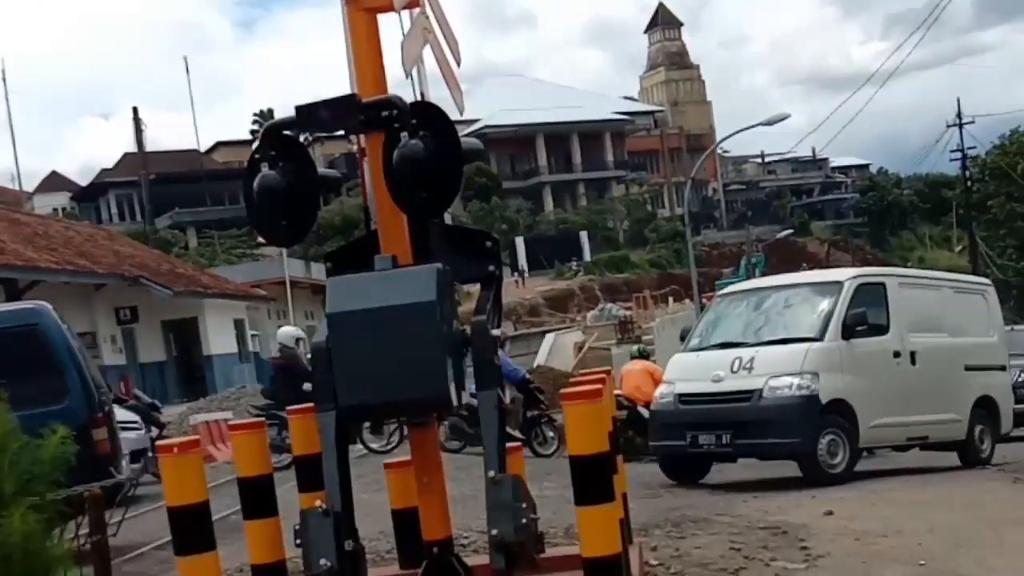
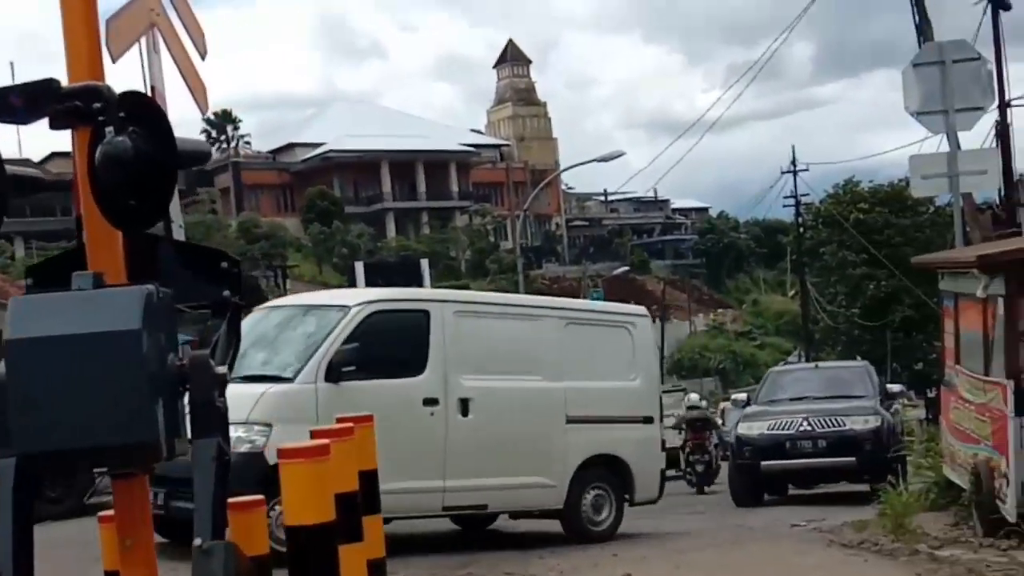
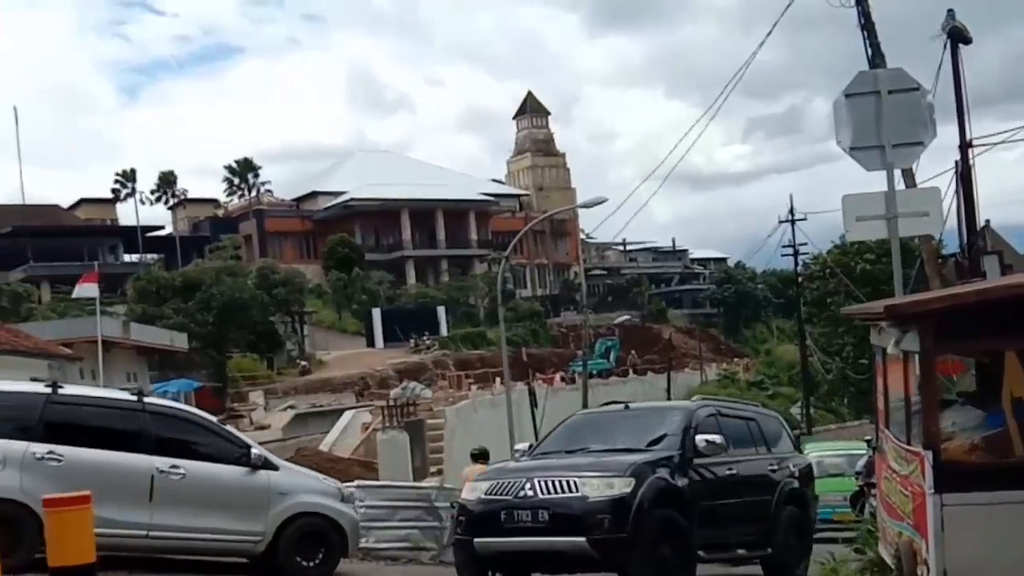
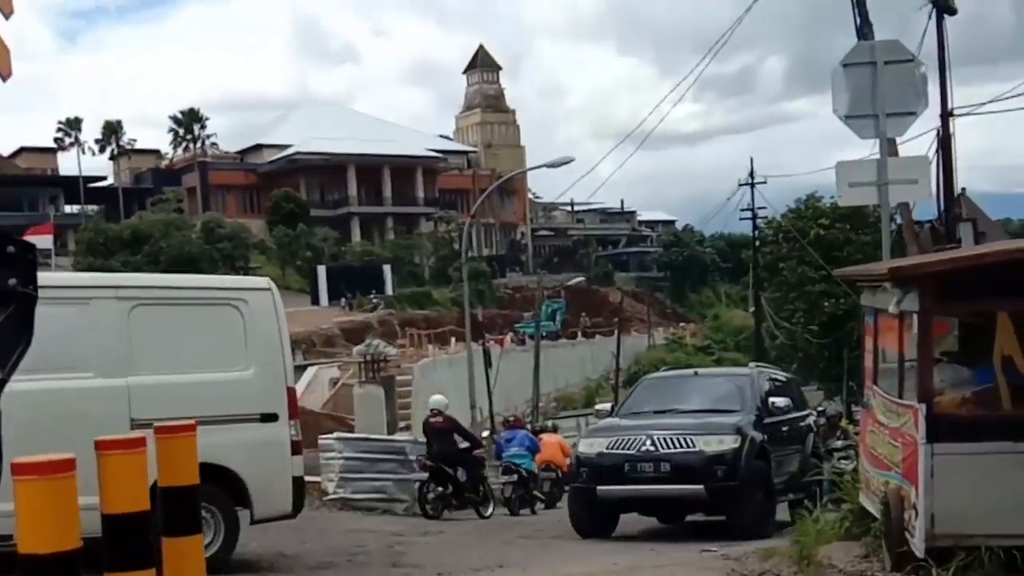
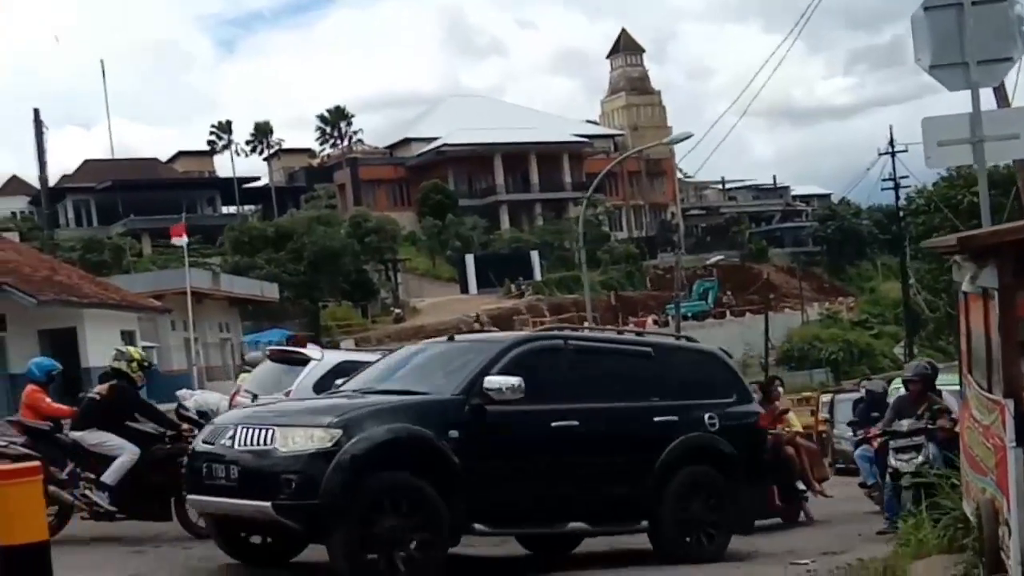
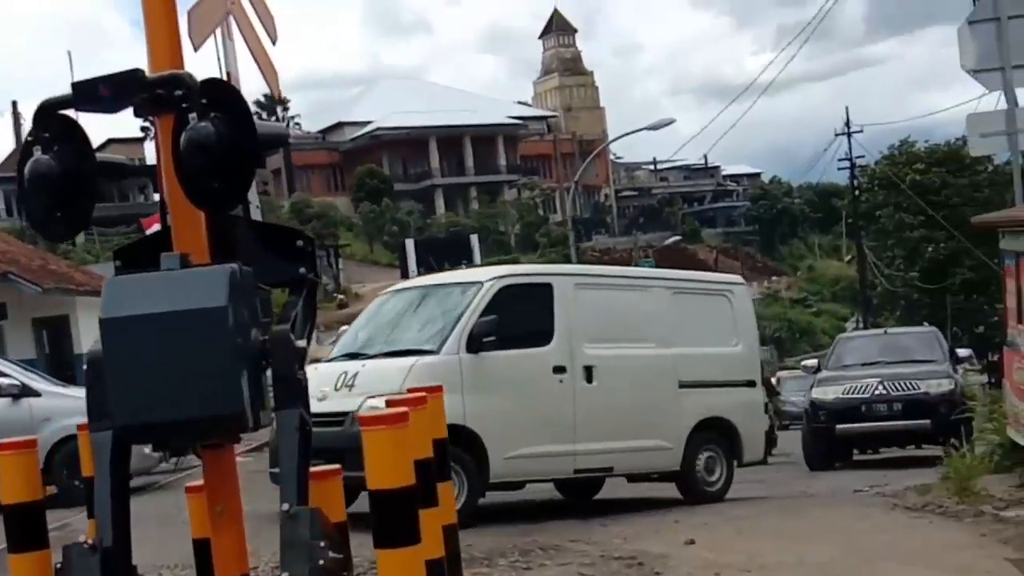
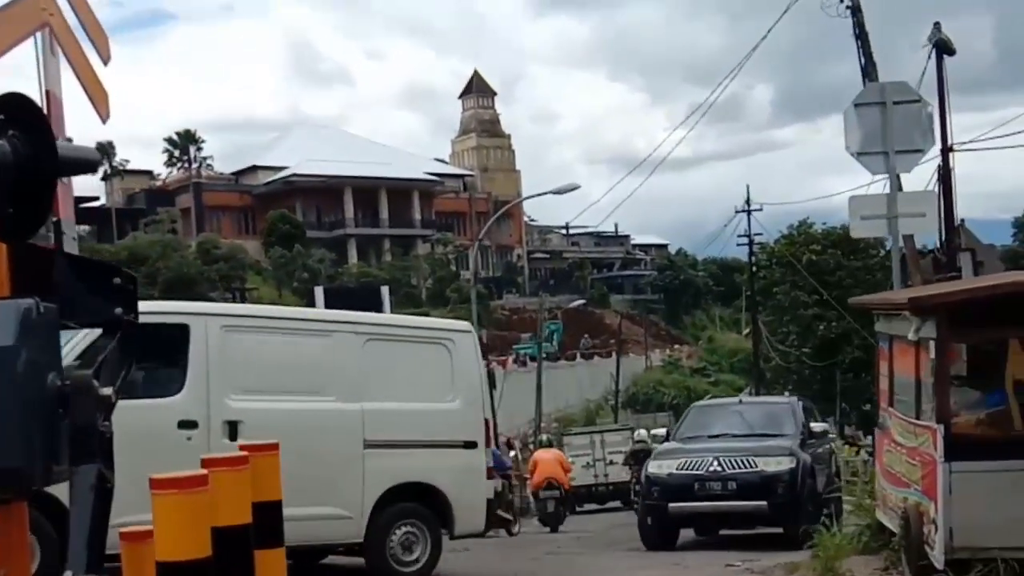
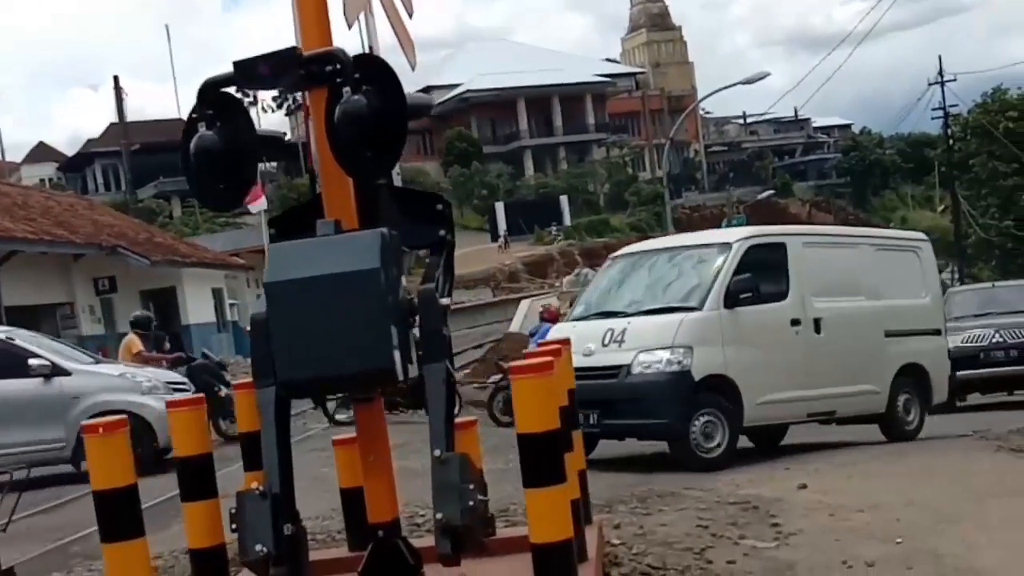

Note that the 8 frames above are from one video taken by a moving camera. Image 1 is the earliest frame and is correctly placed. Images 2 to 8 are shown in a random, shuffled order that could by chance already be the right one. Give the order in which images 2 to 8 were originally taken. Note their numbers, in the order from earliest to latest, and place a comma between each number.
8, 6, 2, 7, 4, 3, 5
